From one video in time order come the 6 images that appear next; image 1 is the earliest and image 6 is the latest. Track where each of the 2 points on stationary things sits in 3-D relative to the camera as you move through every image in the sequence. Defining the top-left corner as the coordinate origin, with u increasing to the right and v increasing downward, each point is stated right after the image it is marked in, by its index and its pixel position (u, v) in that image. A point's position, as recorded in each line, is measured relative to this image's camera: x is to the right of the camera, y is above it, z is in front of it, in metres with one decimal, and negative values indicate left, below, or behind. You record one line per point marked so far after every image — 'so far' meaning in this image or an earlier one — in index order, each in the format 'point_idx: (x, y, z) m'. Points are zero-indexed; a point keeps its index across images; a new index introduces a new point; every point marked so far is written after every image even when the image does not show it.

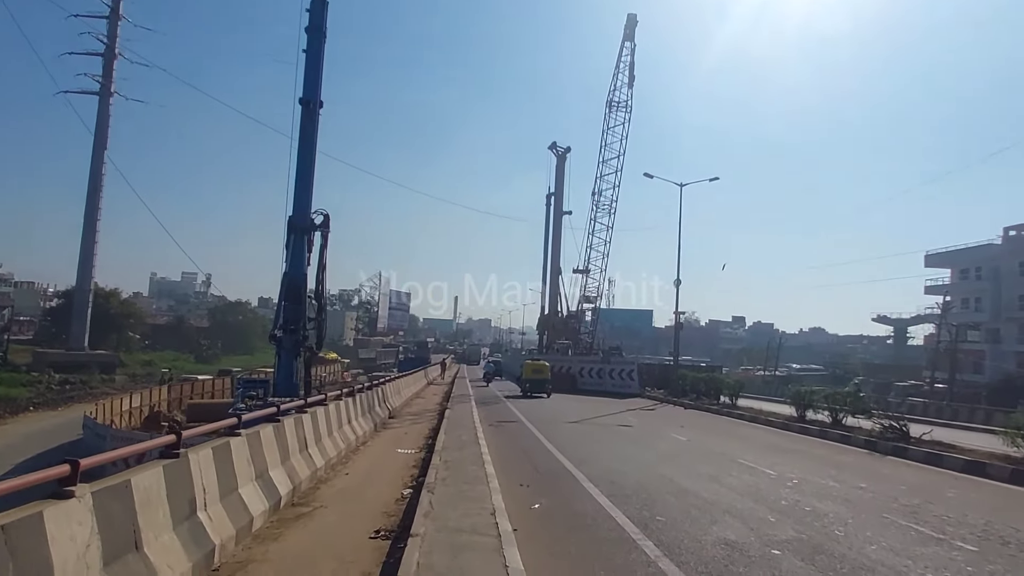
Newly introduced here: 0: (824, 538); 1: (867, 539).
0: (+4.6, -3.7, +12.2) m
1: (+5.3, -3.8, +12.4) m
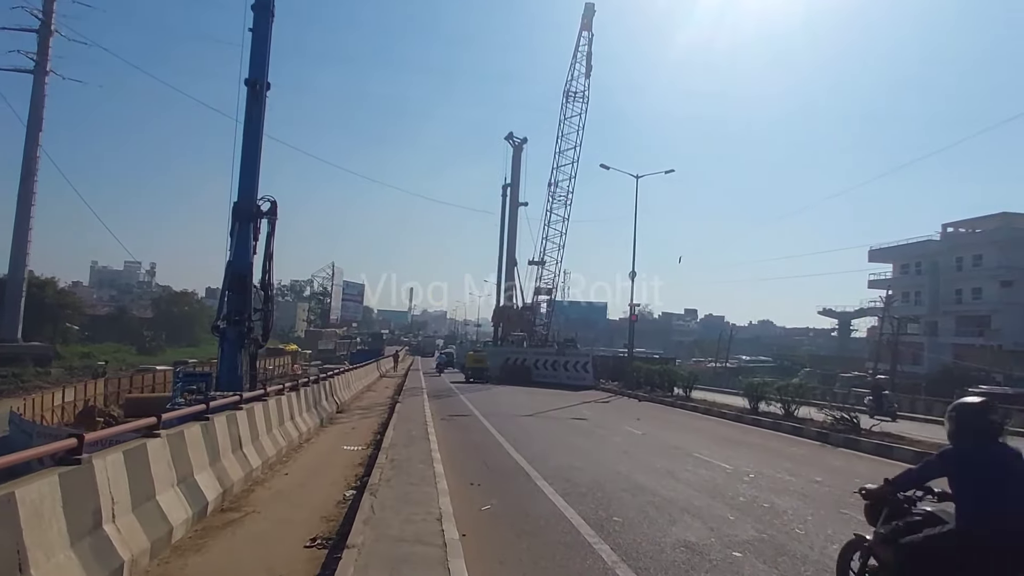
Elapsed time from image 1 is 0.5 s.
0: (+3.9, -3.5, +11.7) m
1: (+4.6, -3.6, +12.0) m
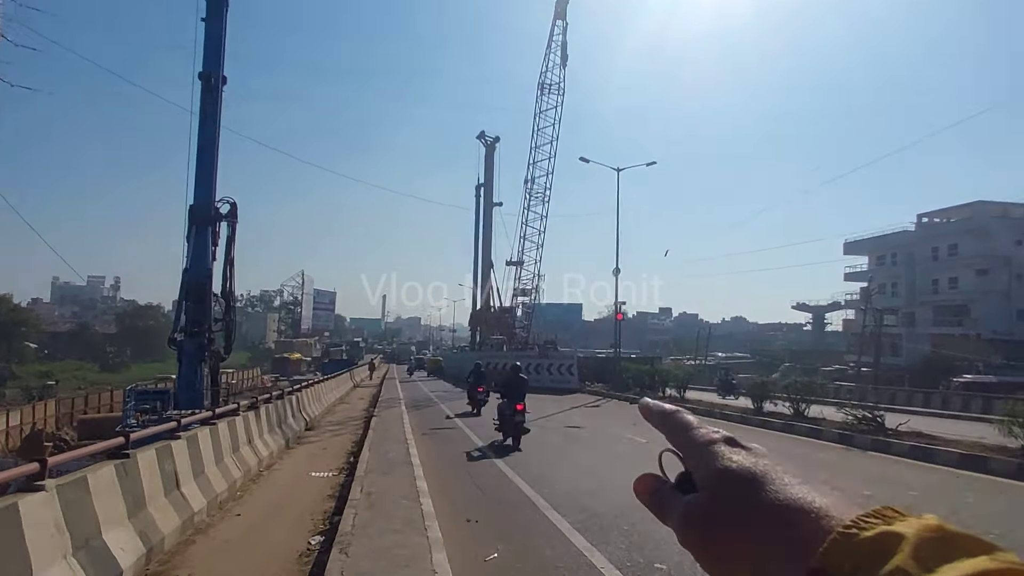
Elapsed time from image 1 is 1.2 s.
0: (+4.0, -3.3, +9.7) m
1: (+4.7, -3.4, +10.0) m
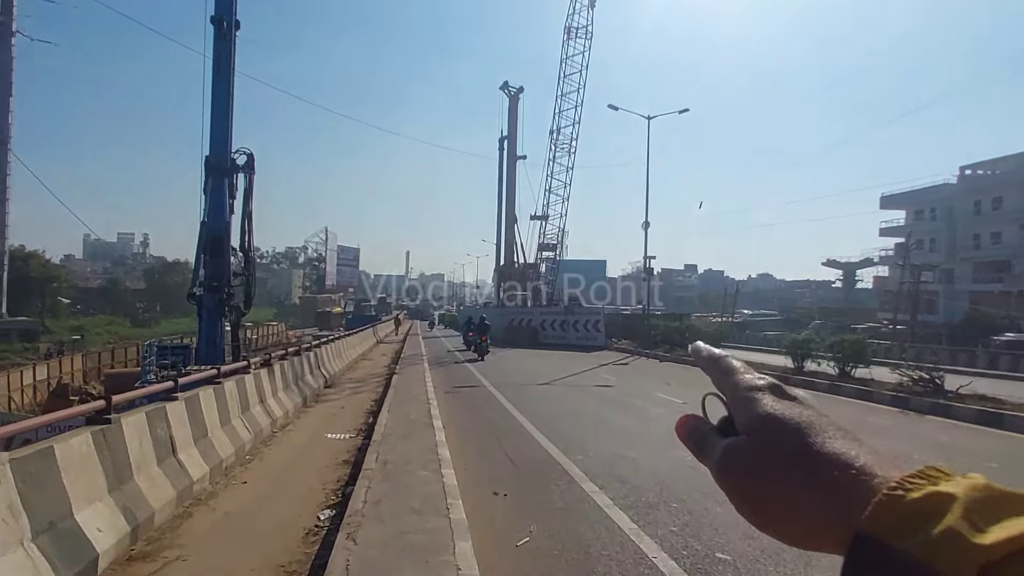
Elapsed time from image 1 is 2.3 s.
0: (+4.3, -2.7, +8.7) m
1: (+5.0, -2.8, +9.0) m
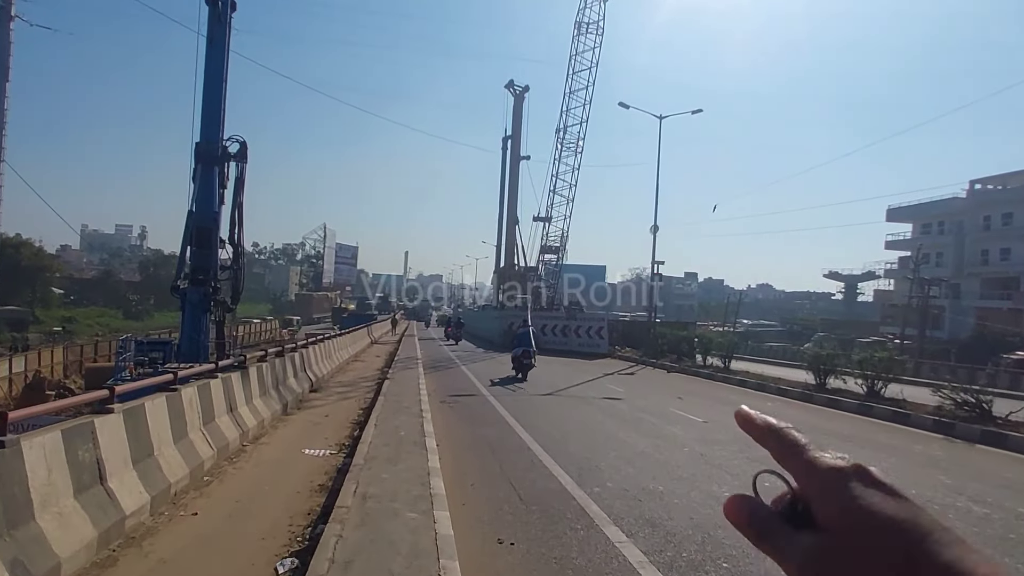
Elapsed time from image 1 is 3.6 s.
0: (+4.3, -2.9, +7.1) m
1: (+5.0, -2.9, +7.4) m
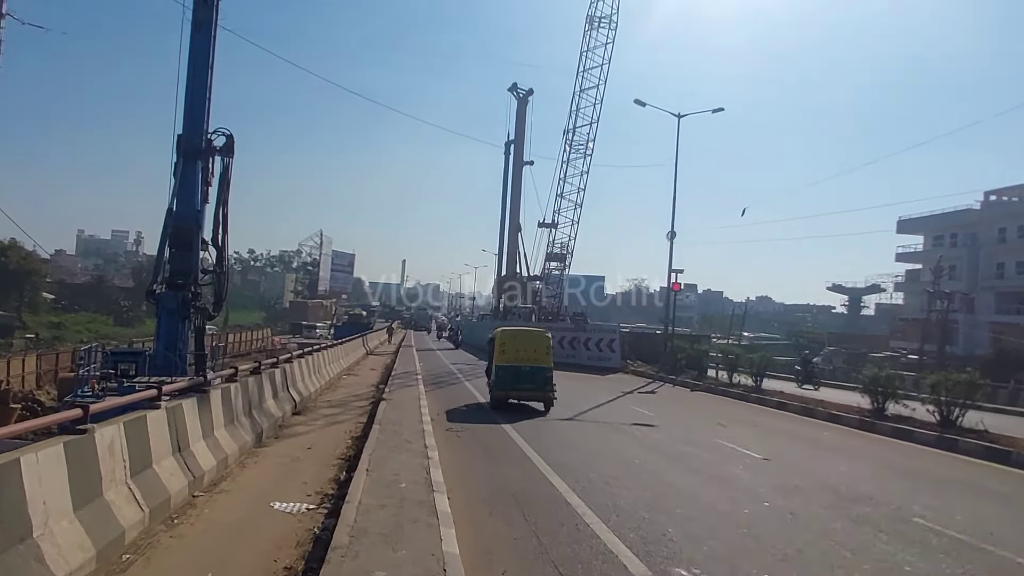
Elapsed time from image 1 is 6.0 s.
0: (+4.6, -2.9, +4.5) m
1: (+5.4, -3.0, +4.8) m
